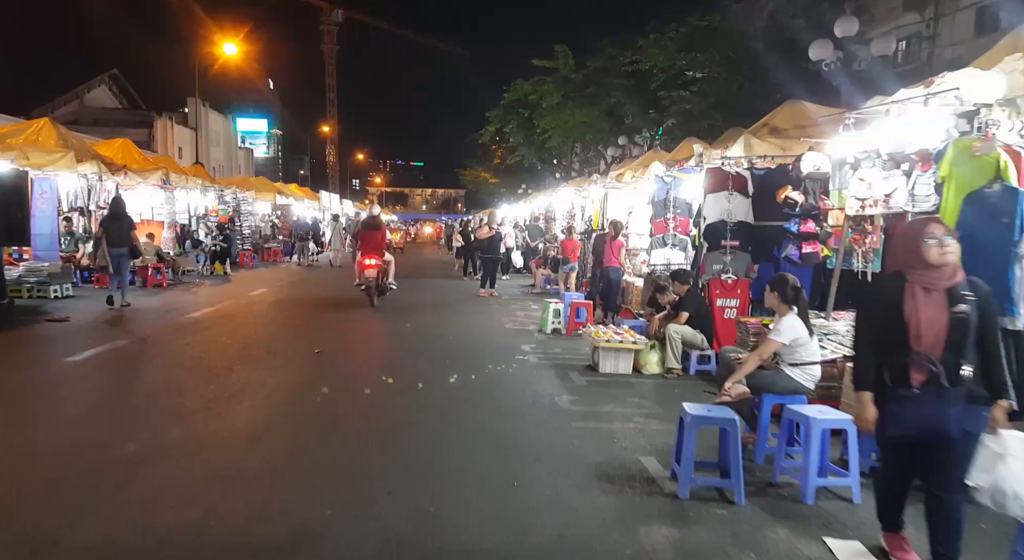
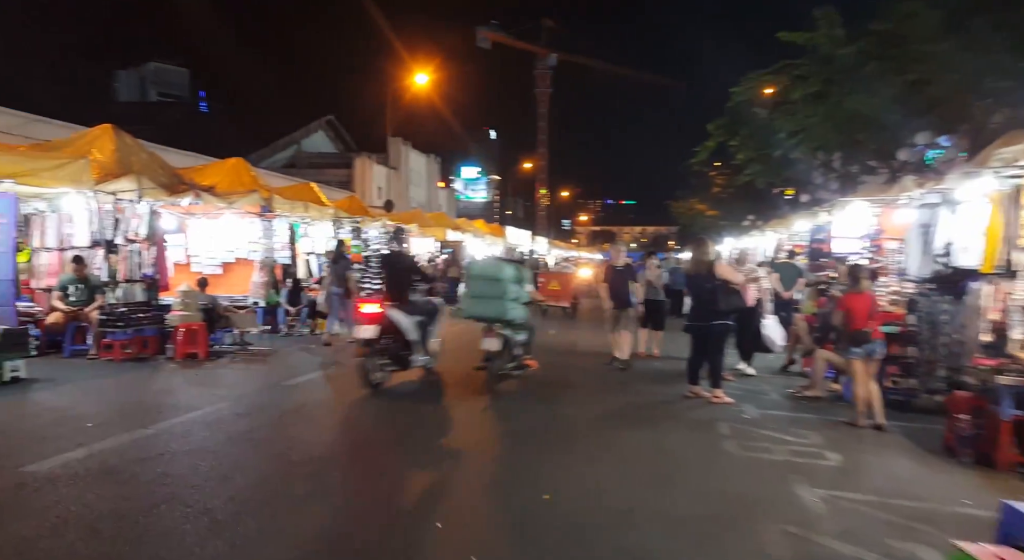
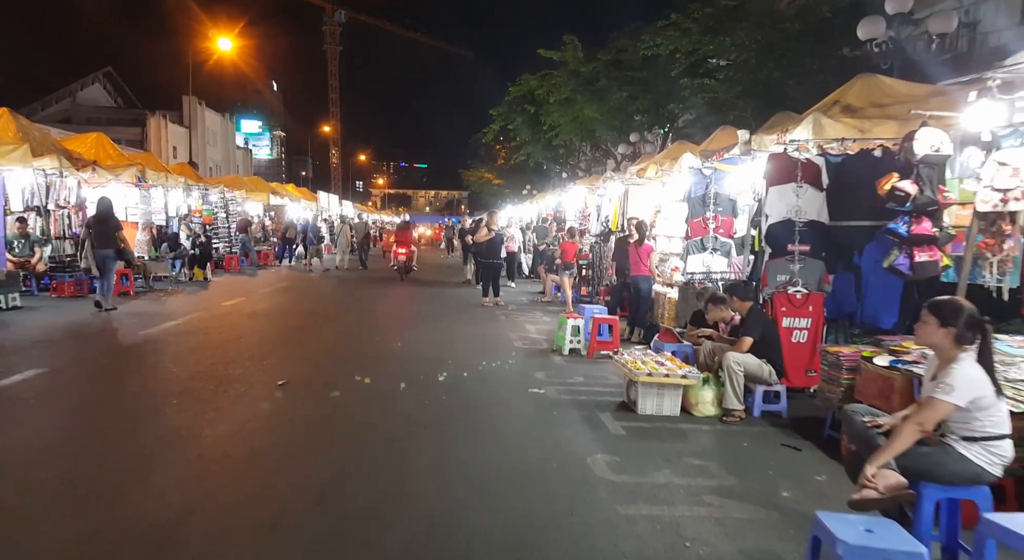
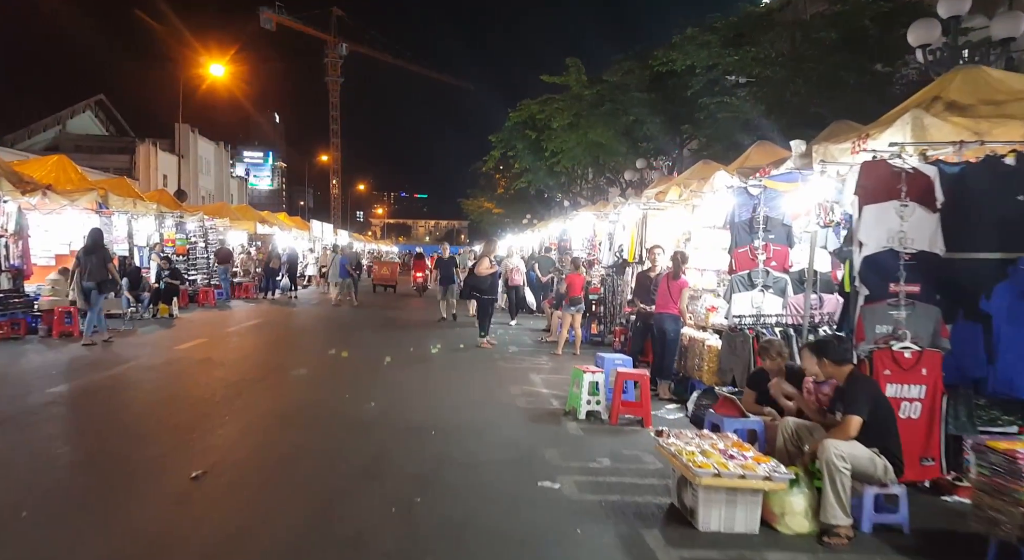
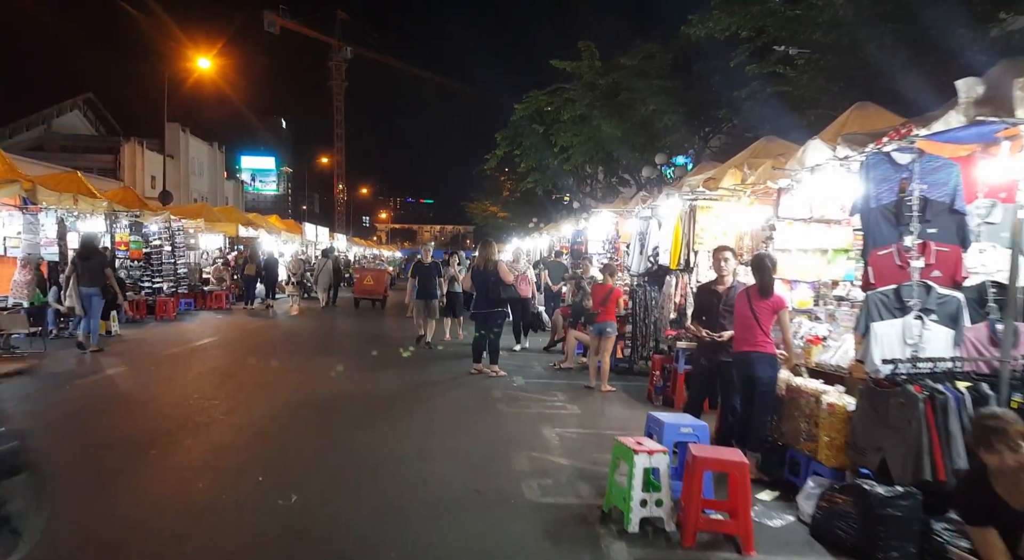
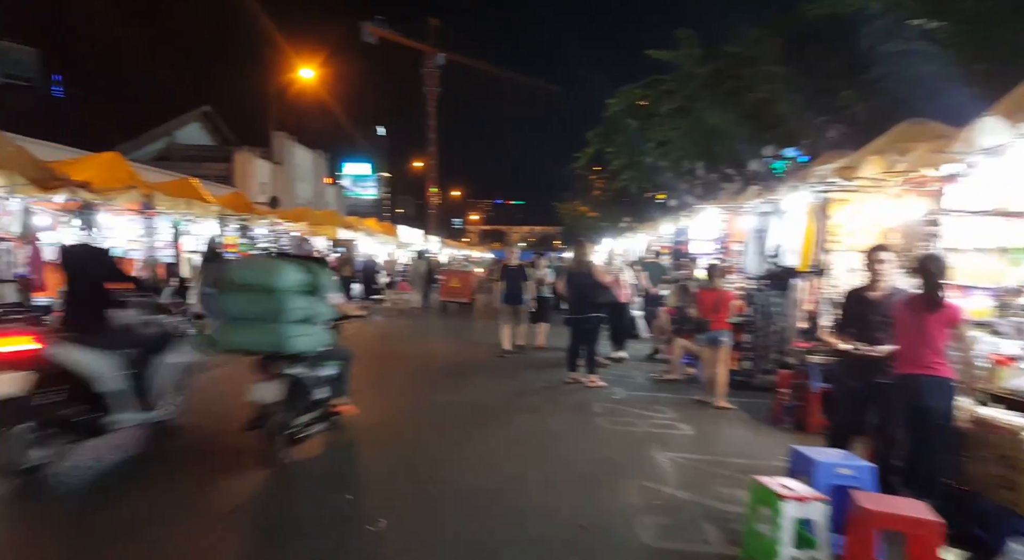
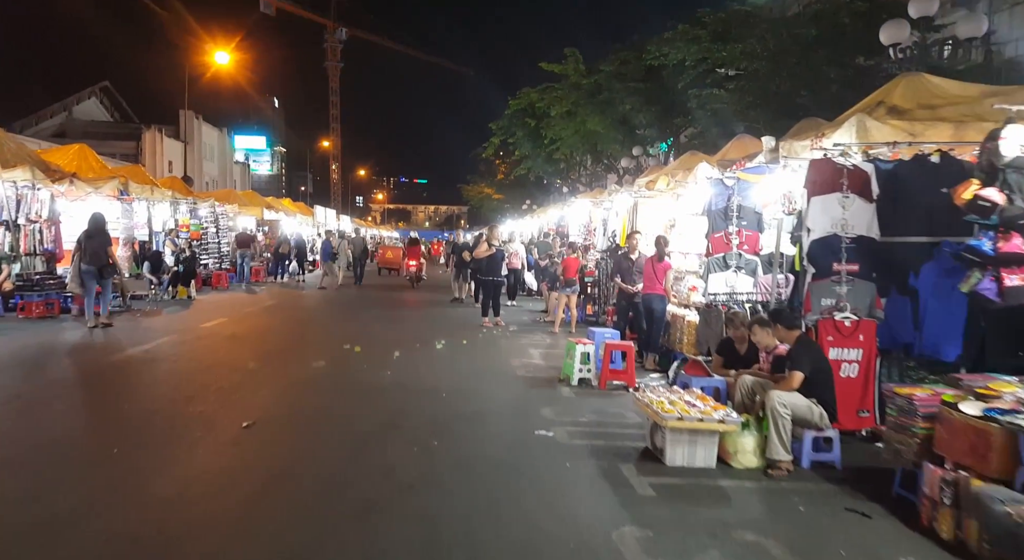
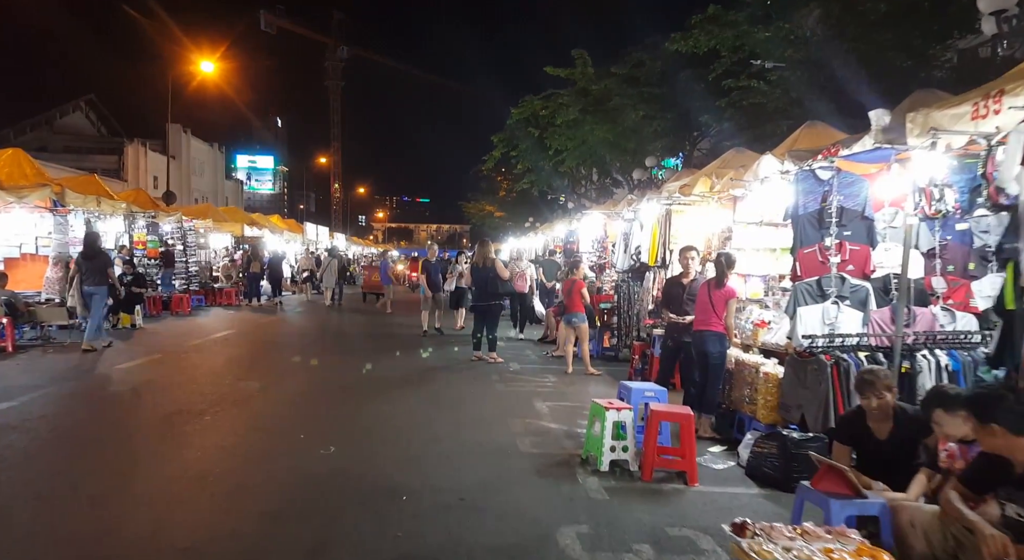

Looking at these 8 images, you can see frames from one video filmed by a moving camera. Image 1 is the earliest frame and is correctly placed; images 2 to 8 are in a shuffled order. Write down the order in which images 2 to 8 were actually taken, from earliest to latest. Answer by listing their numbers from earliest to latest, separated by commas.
3, 7, 4, 8, 5, 6, 2
